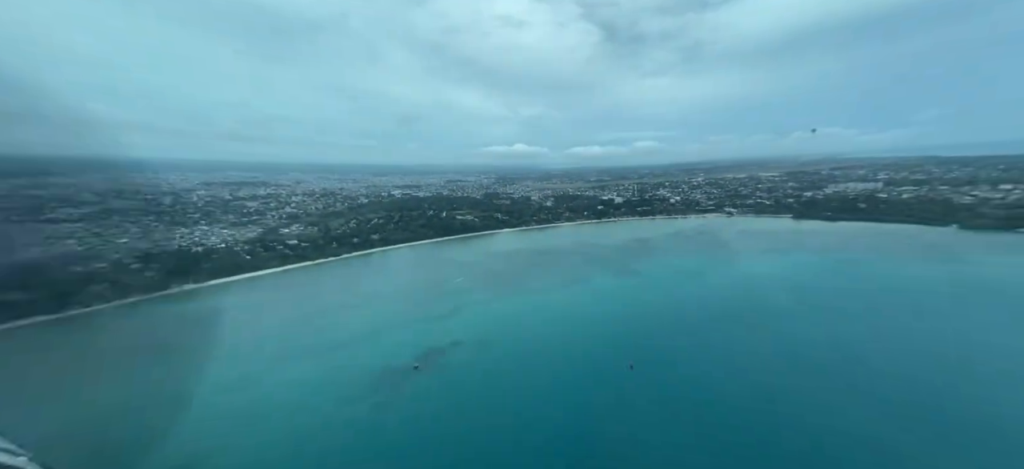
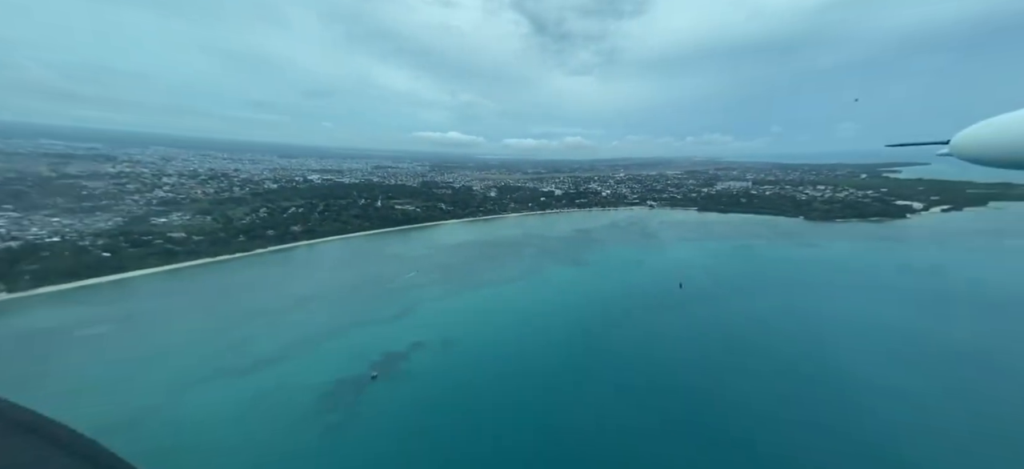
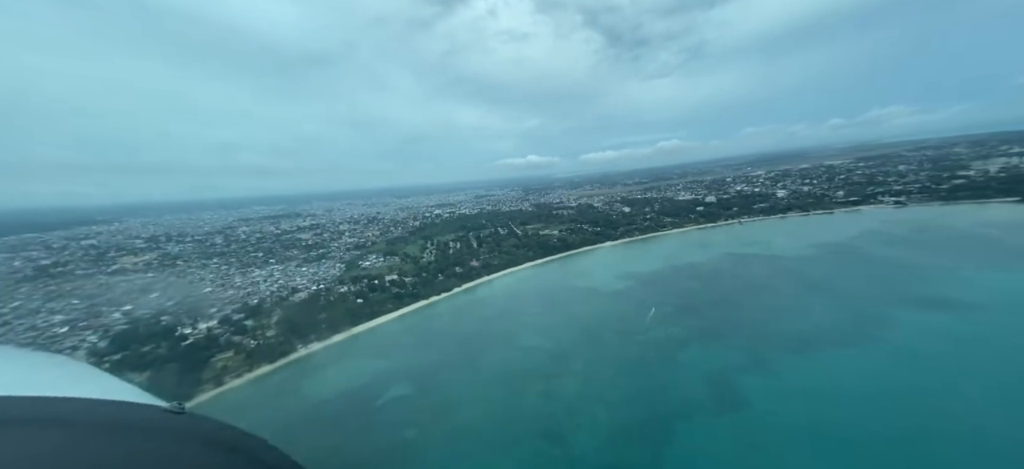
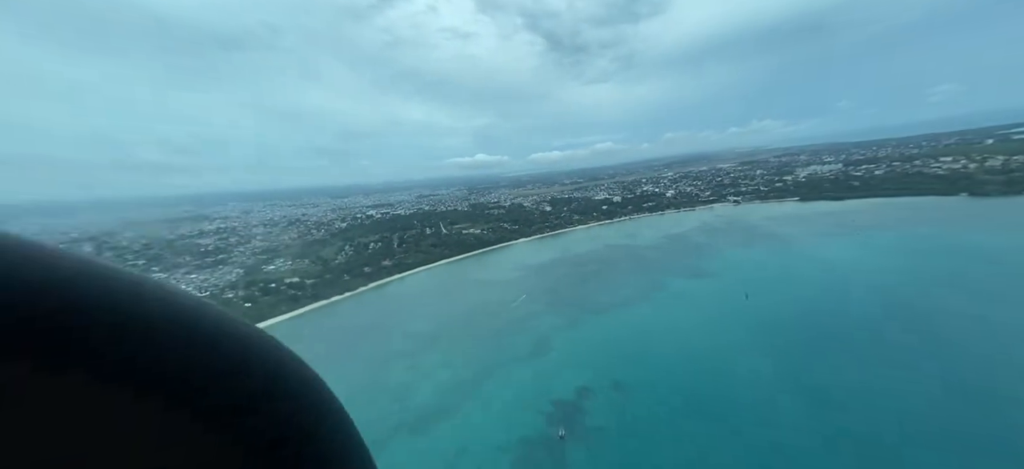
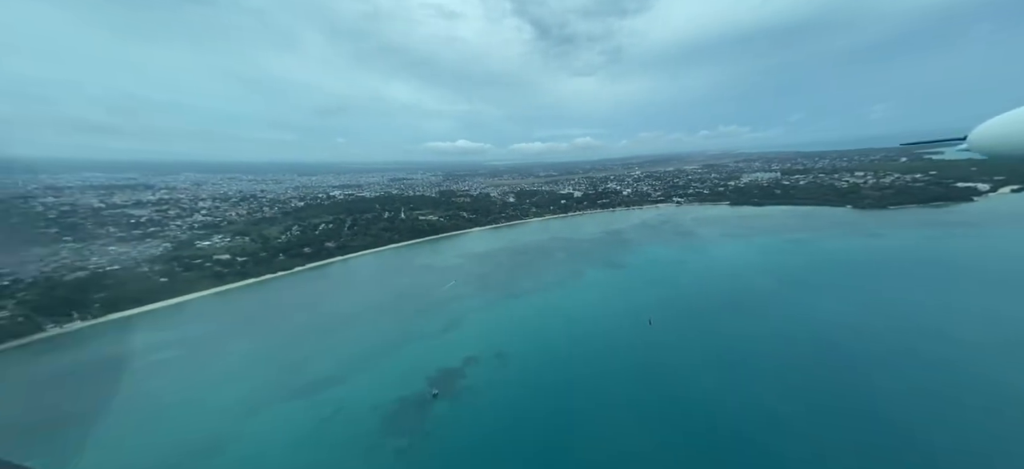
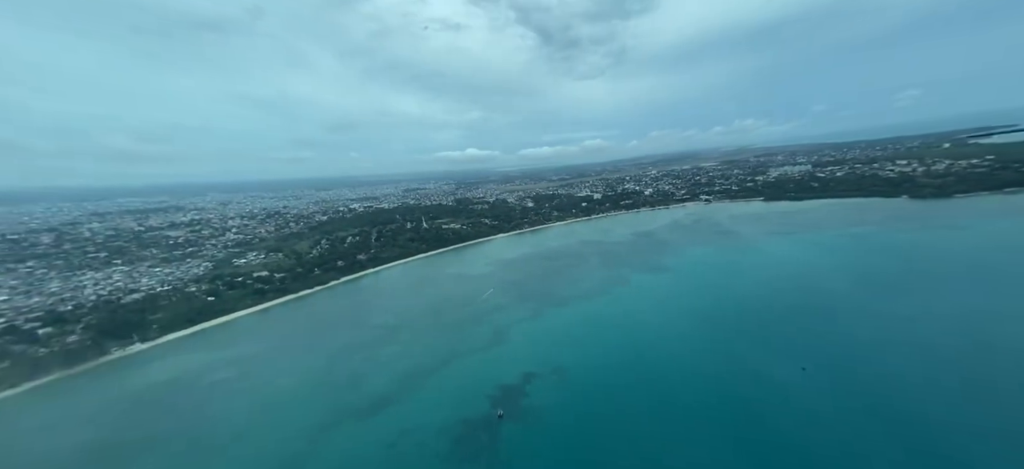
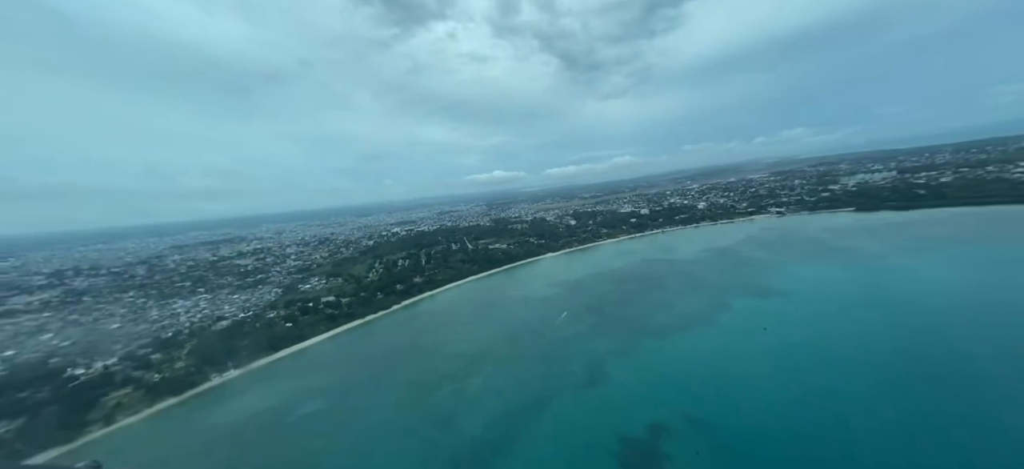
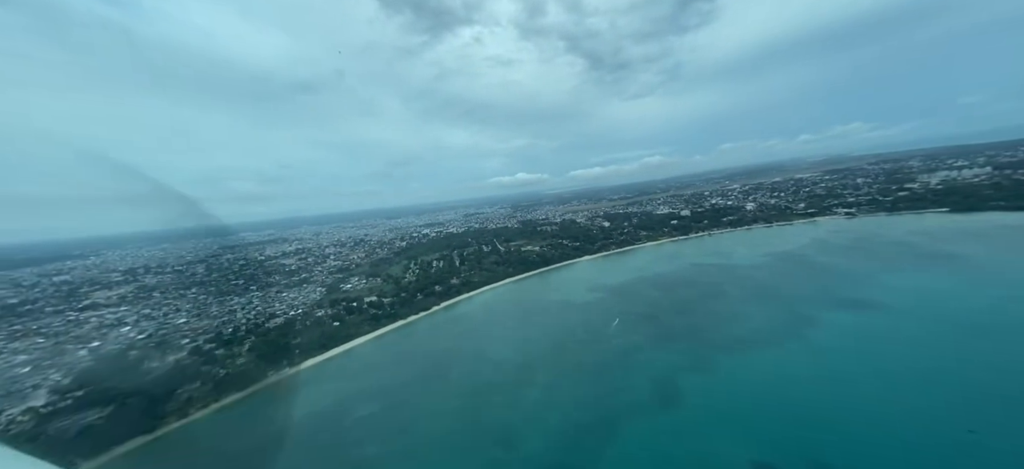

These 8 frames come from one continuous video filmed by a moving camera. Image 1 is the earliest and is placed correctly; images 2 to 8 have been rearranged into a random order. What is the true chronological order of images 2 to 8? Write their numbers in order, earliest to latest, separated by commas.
2, 5, 6, 4, 7, 8, 3
